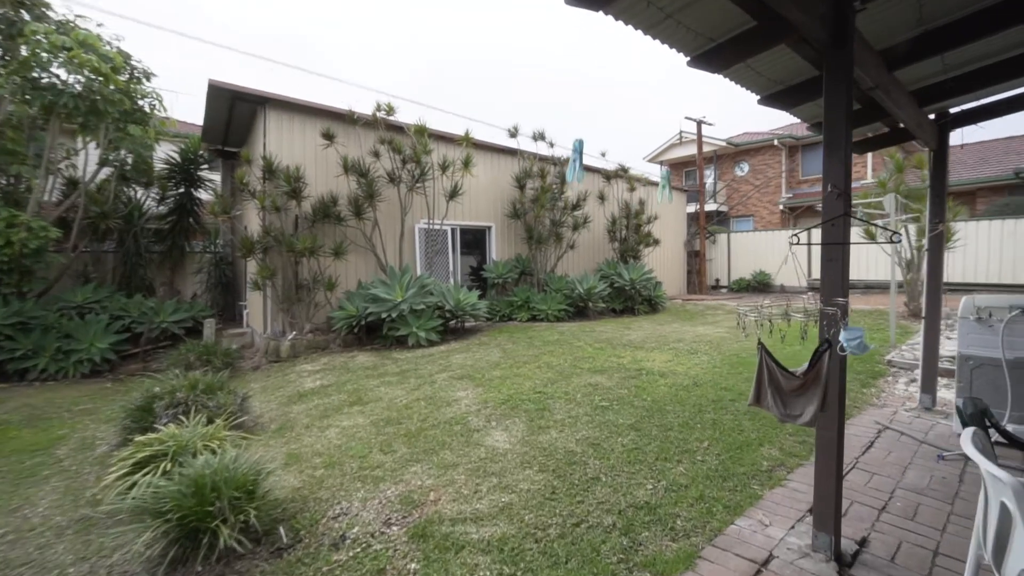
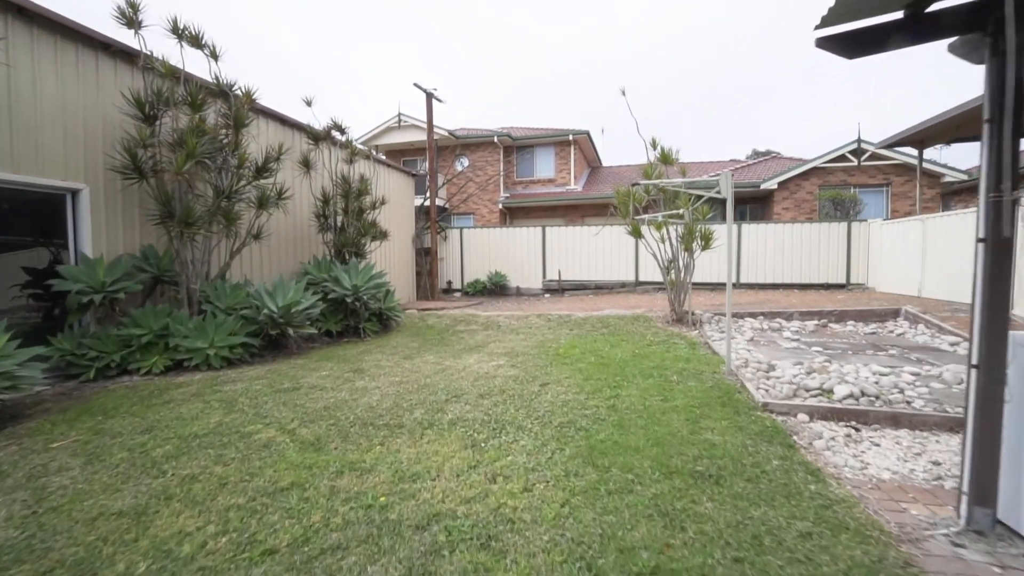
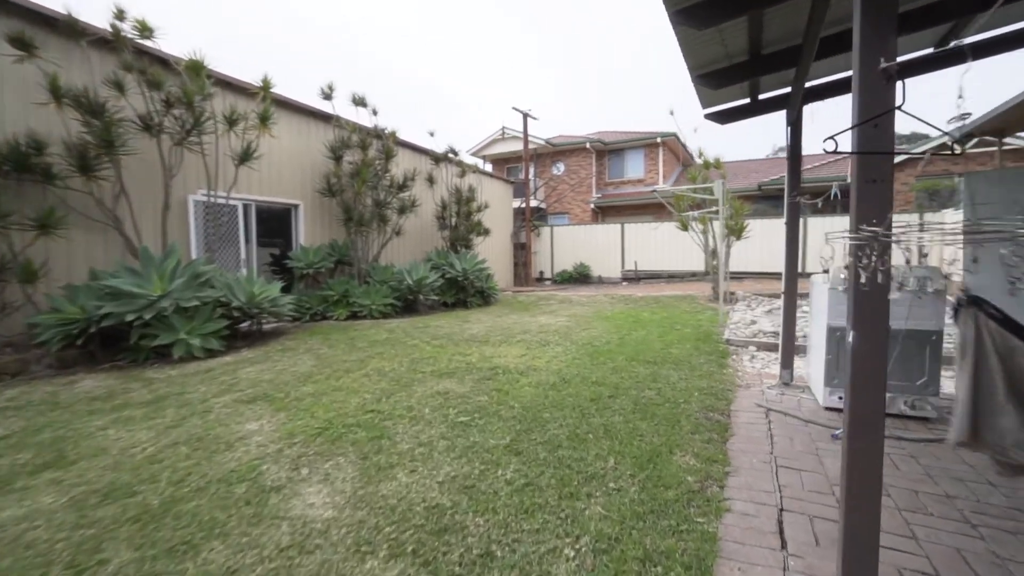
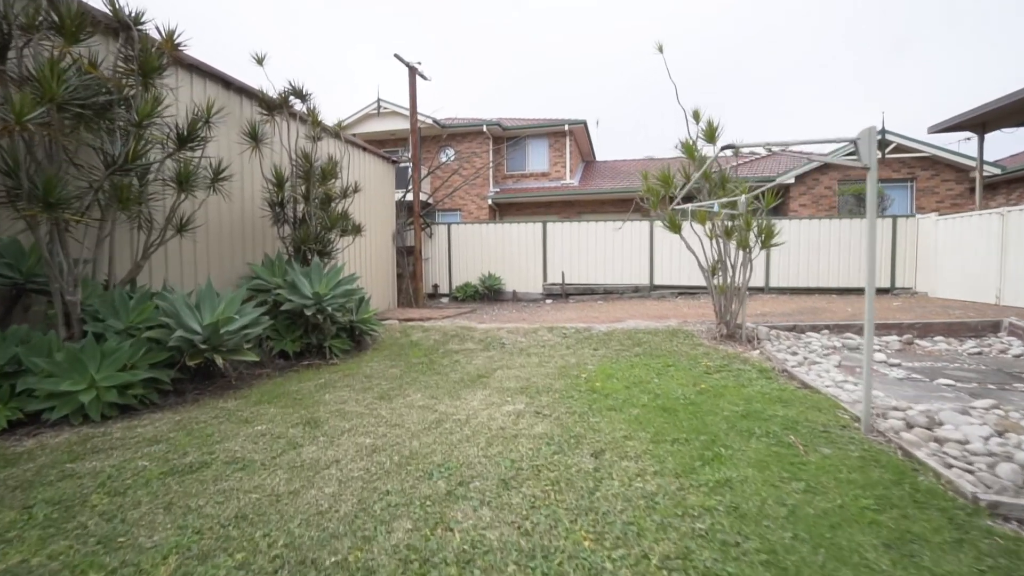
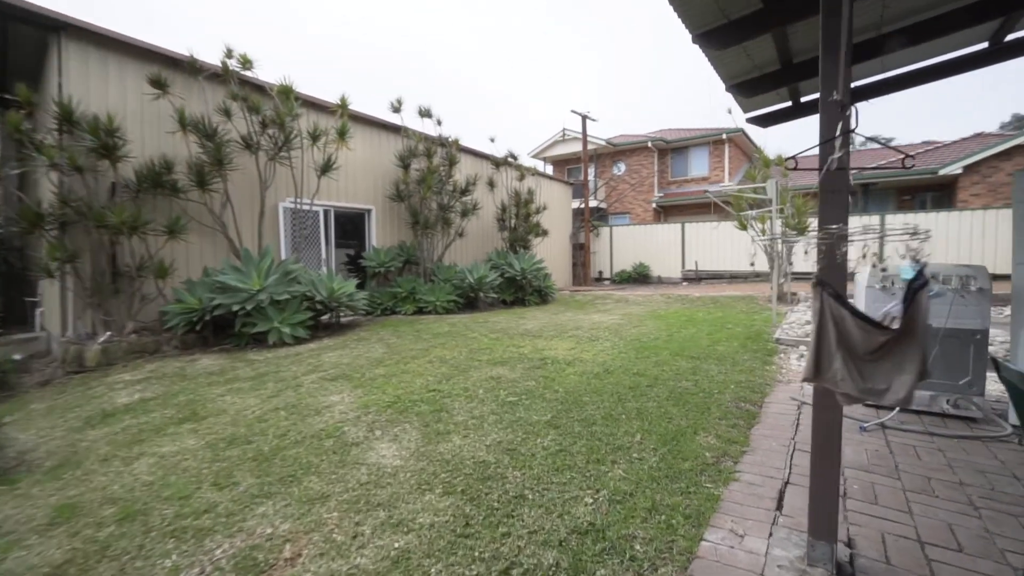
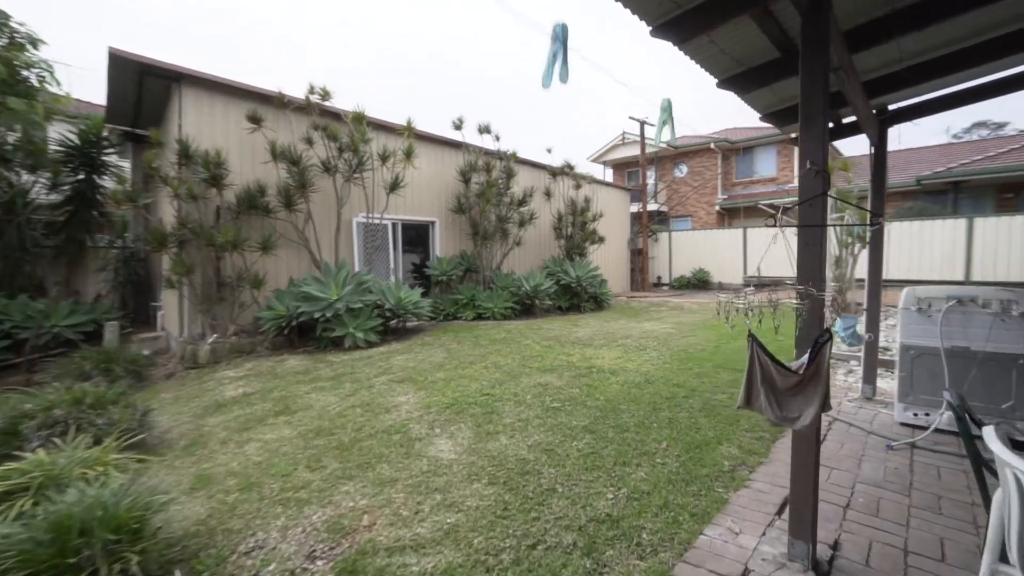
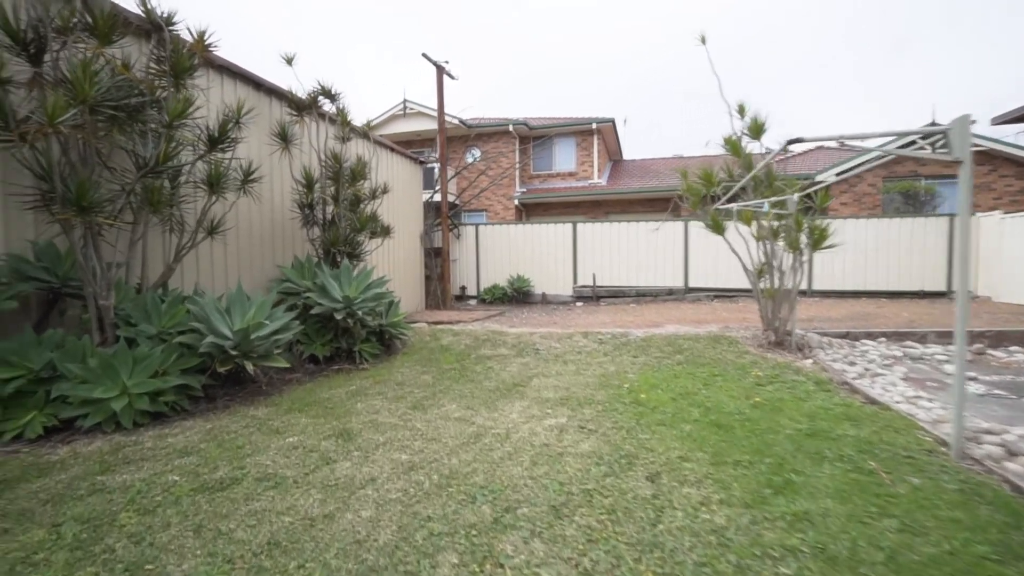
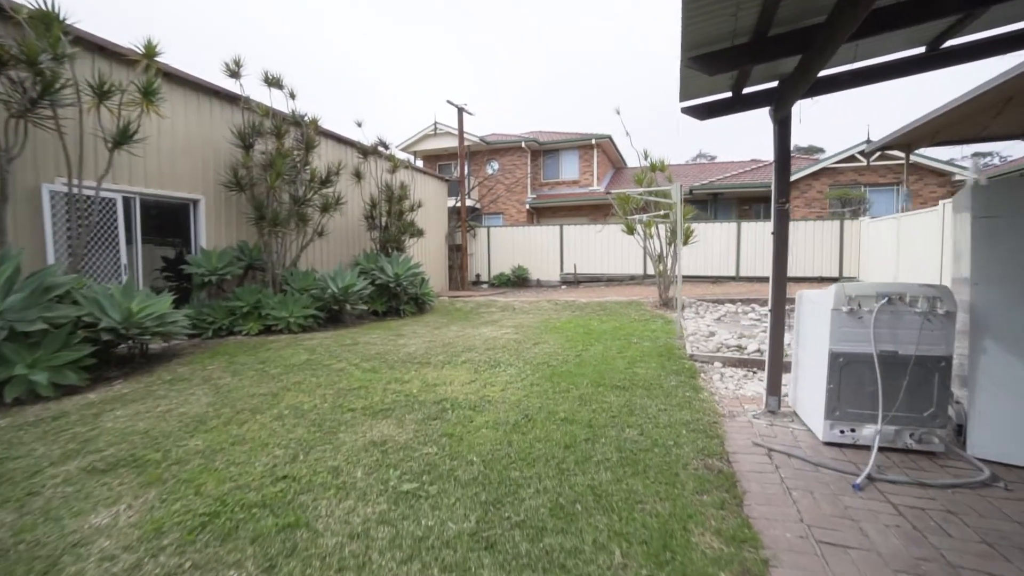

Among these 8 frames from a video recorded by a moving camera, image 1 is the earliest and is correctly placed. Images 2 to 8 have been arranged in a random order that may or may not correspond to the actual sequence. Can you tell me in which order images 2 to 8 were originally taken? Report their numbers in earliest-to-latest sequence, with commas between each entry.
6, 5, 3, 8, 2, 4, 7
